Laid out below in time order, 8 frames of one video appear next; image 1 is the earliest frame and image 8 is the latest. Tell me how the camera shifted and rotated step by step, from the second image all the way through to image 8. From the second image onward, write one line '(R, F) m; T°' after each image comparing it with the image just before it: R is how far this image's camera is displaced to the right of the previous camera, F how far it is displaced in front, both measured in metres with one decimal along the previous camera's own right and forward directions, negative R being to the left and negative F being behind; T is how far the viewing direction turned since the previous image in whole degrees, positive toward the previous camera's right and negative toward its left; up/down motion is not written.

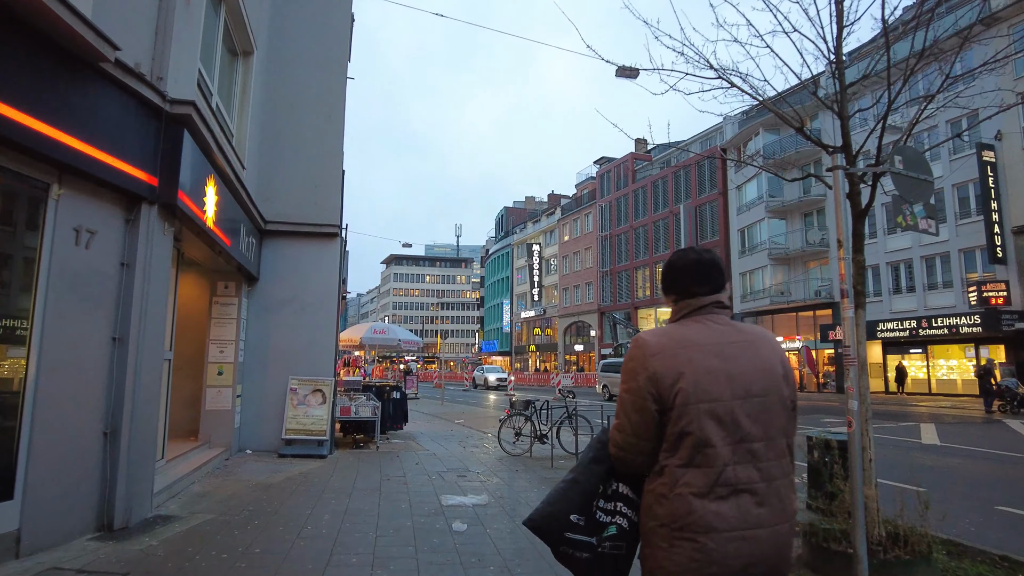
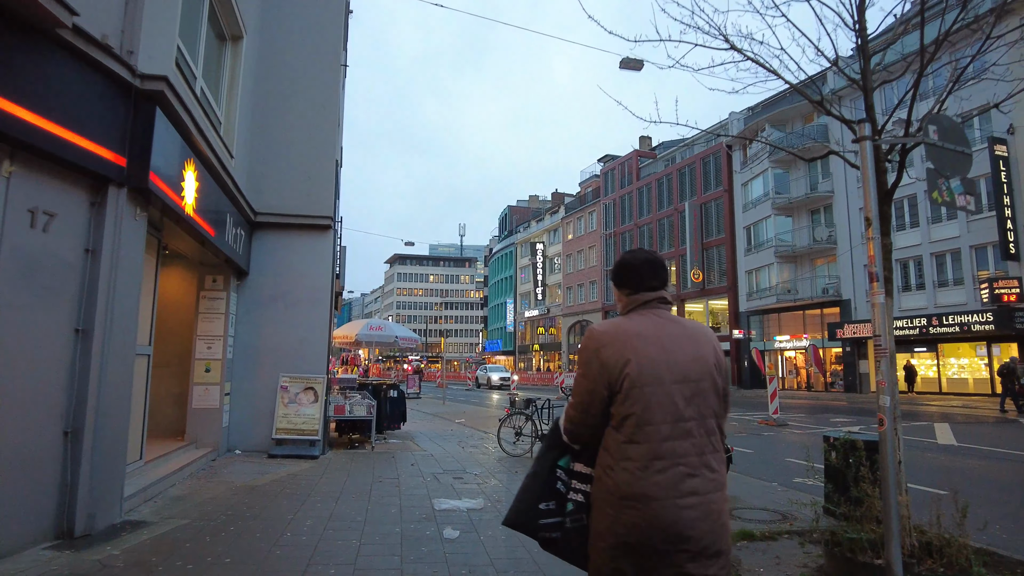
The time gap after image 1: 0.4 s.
(+0.1, +0.4) m; 0°
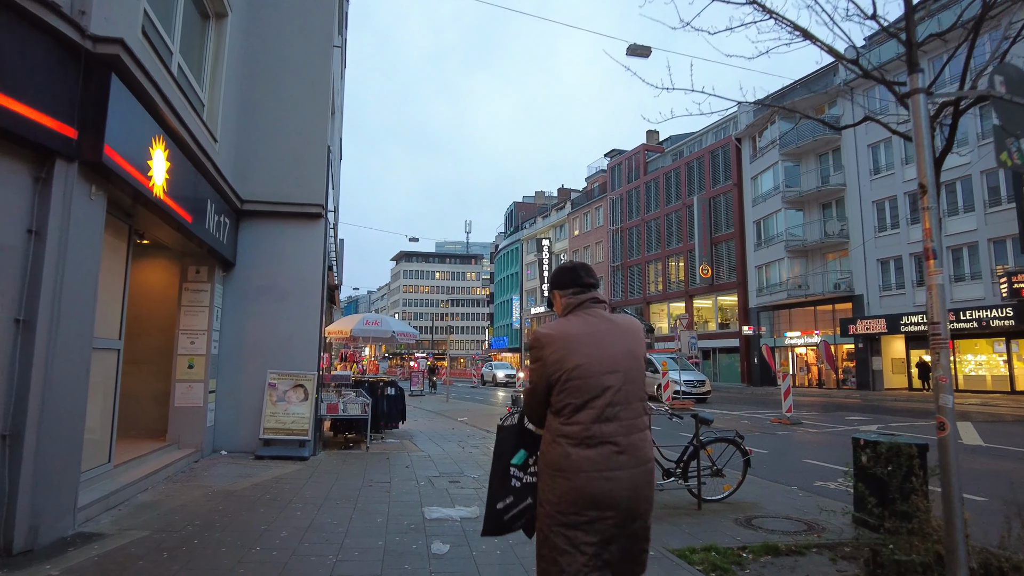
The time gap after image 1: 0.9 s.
(+0.1, +0.6) m; -1°
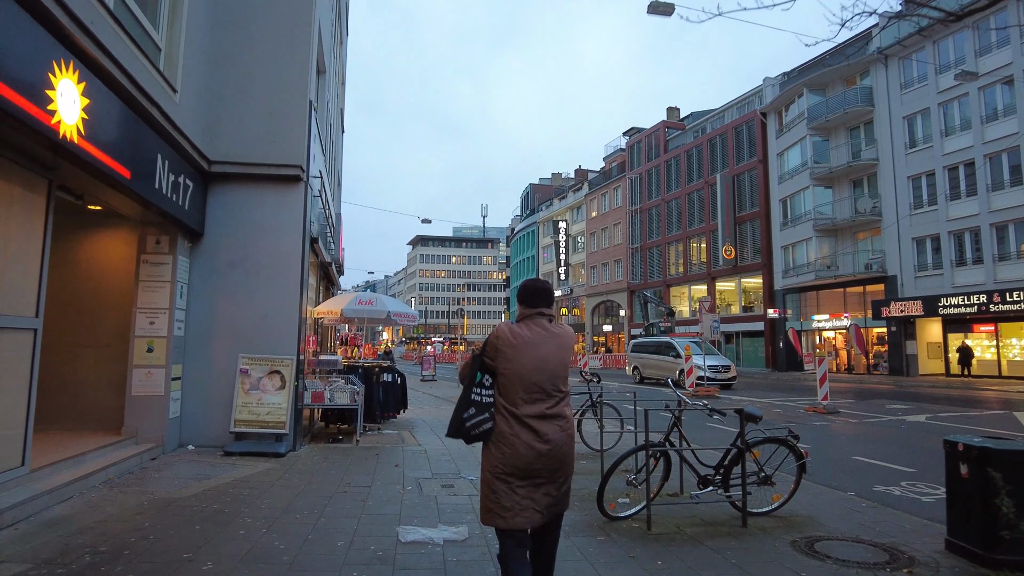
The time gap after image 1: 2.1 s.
(+0.1, +1.3) m; -2°
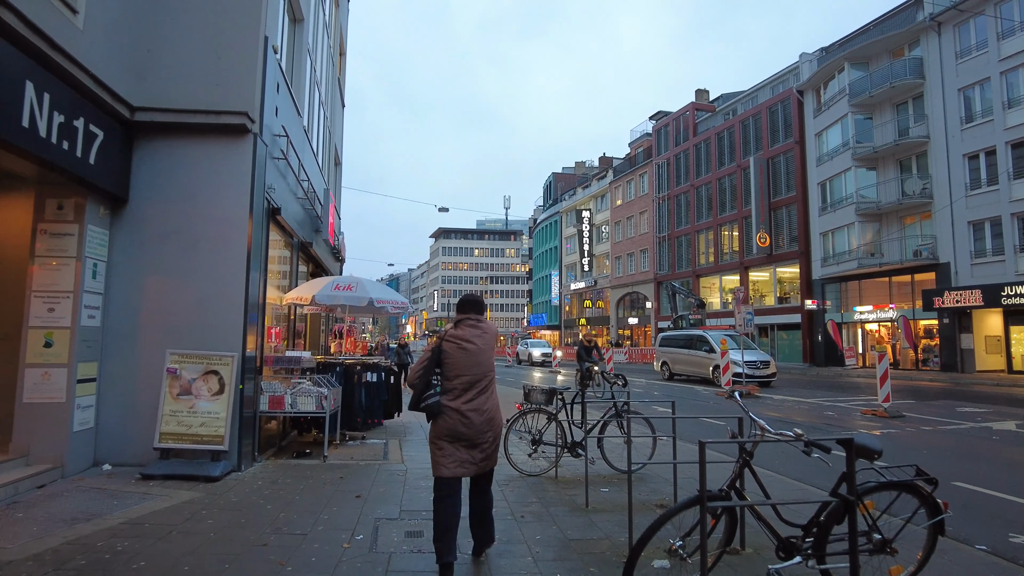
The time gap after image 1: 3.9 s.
(+0.2, +1.9) m; -2°
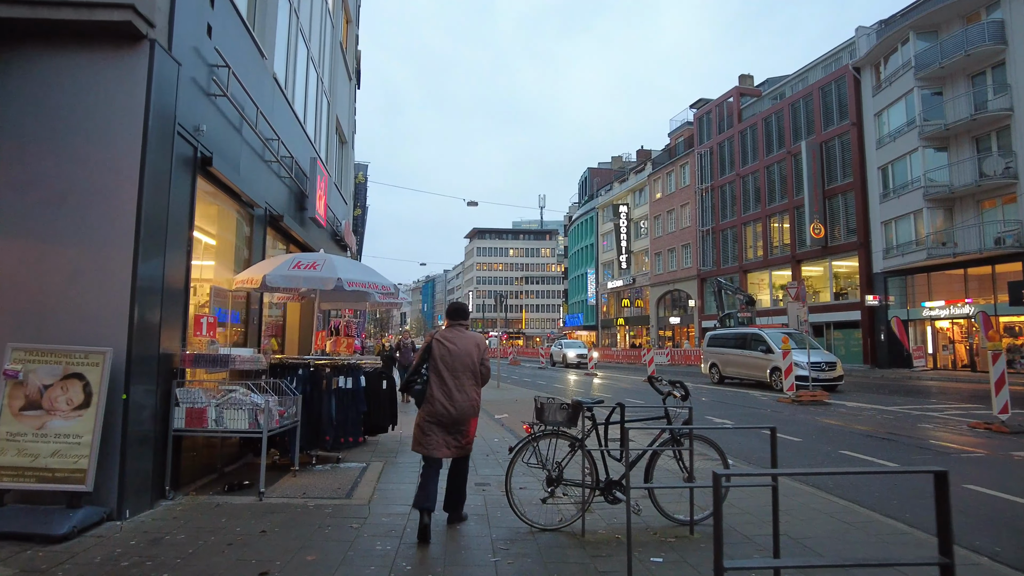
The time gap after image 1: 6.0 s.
(+0.2, +2.3) m; -3°
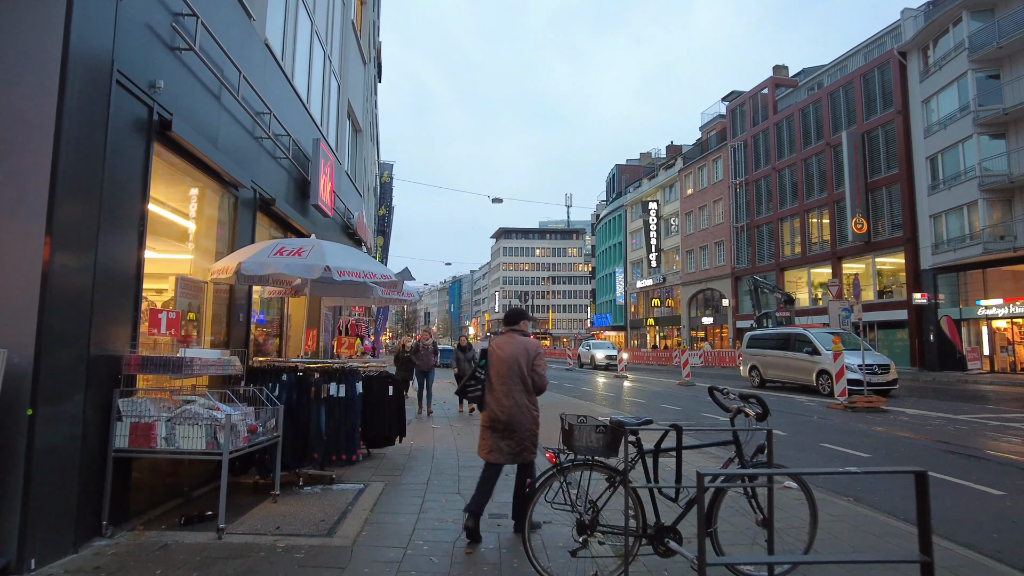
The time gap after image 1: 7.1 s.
(0.0, +1.2) m; -2°
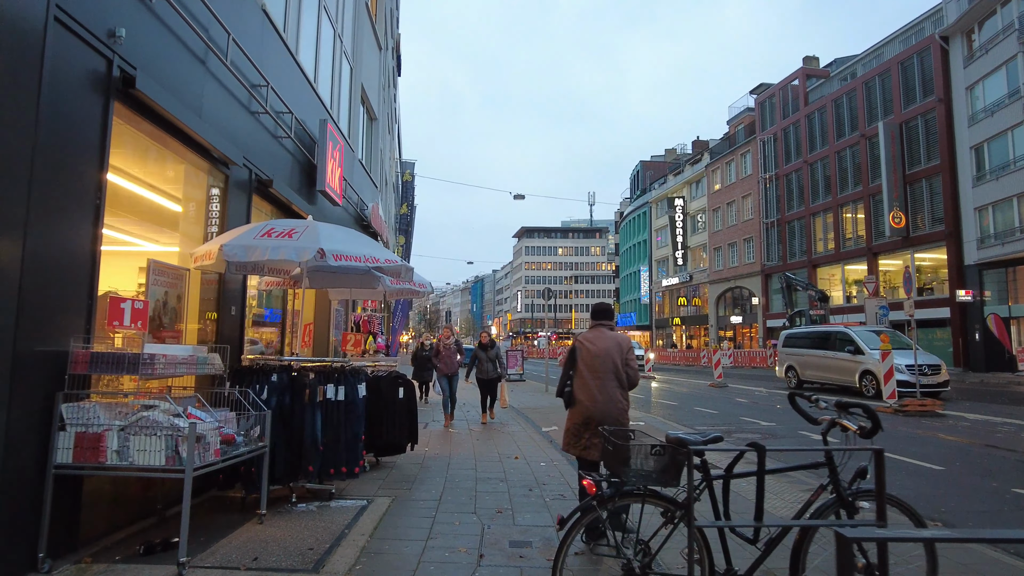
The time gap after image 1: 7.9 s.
(0.0, +0.9) m; -2°
